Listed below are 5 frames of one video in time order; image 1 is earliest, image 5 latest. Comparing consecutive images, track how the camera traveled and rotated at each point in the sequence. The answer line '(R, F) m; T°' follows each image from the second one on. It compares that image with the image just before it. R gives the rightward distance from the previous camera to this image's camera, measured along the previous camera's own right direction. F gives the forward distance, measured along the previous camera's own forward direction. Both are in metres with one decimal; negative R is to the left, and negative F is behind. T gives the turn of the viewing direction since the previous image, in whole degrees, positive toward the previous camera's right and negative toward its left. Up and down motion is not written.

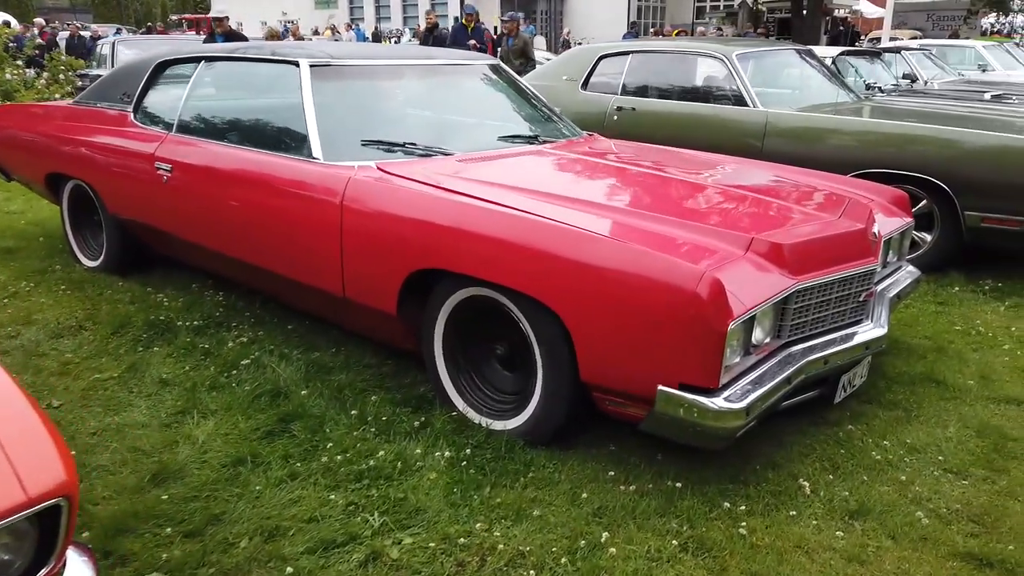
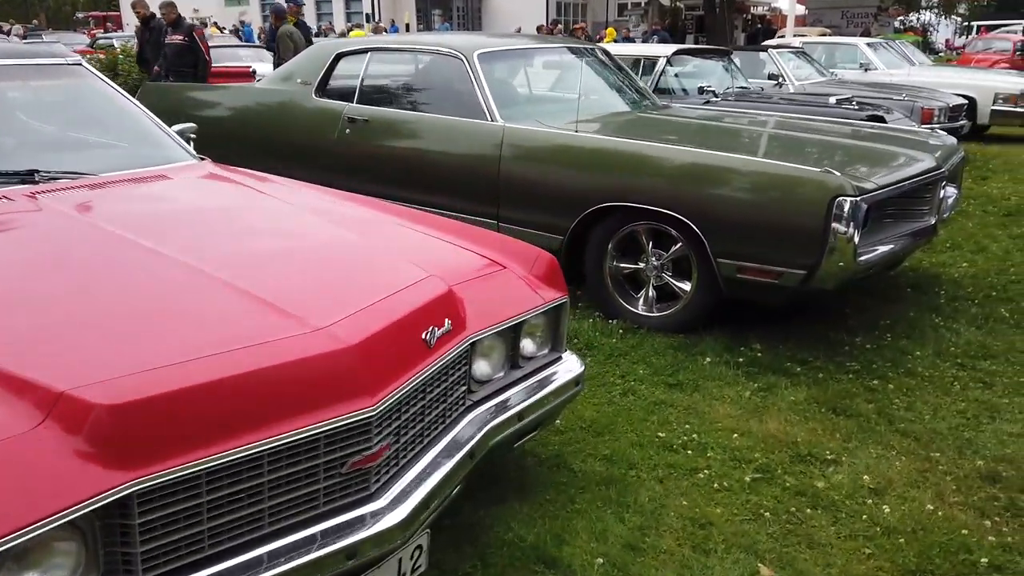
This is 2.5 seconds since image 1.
(+1.7, +1.2) m; +4°
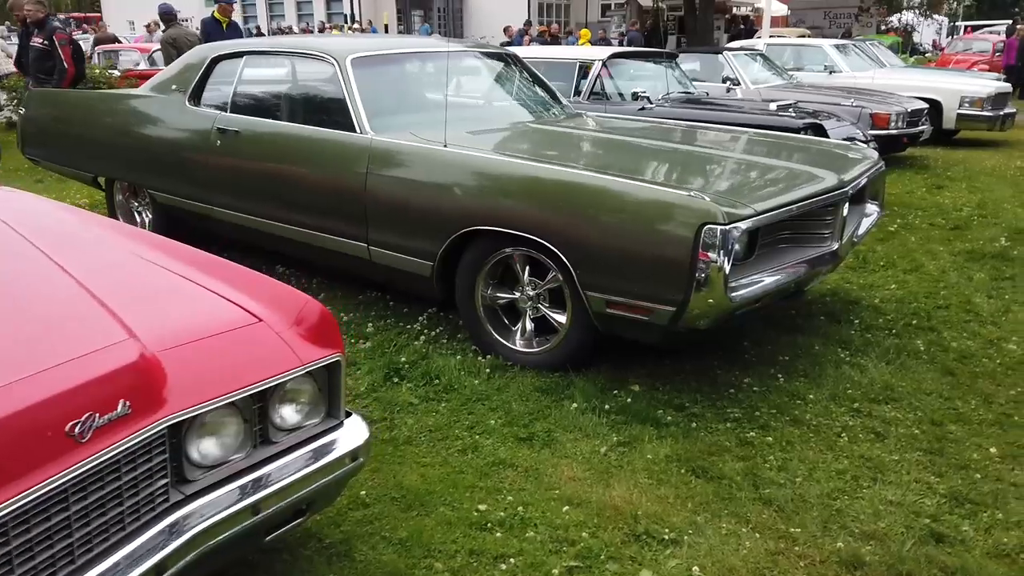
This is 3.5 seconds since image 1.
(+0.7, +0.4) m; +1°
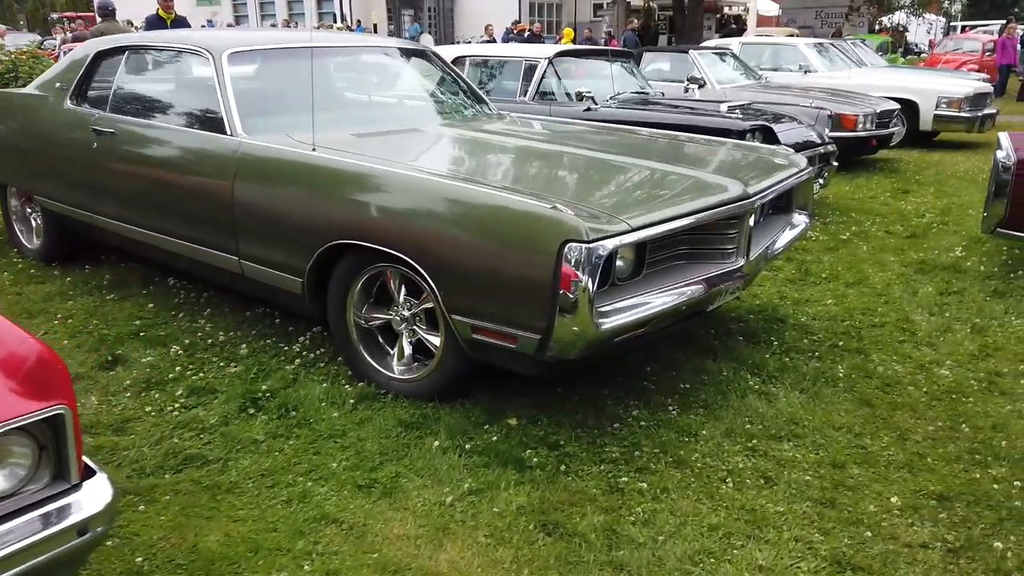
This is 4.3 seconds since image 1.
(+0.6, +0.4) m; 0°
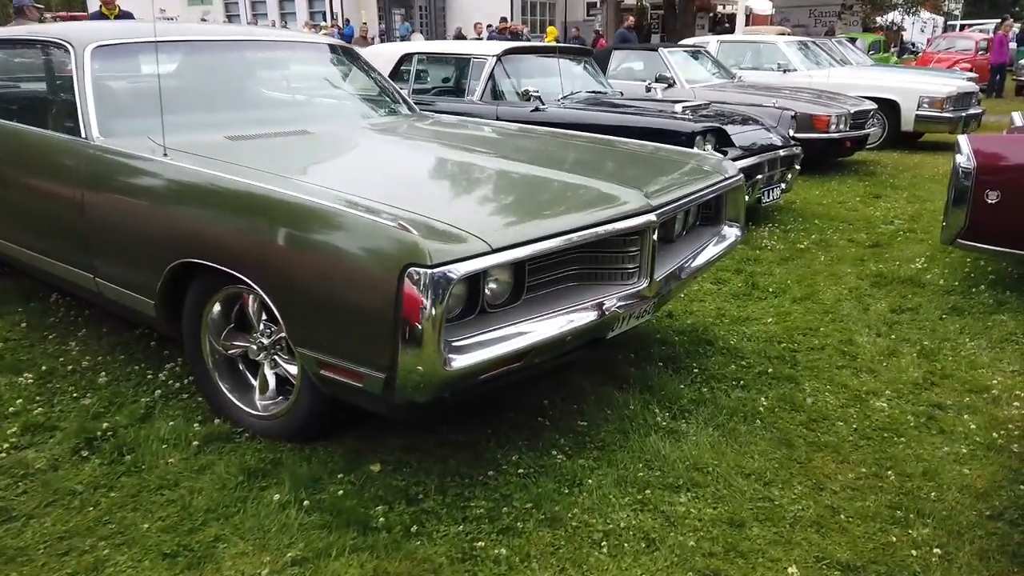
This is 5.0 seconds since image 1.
(+0.5, +0.4) m; 0°
